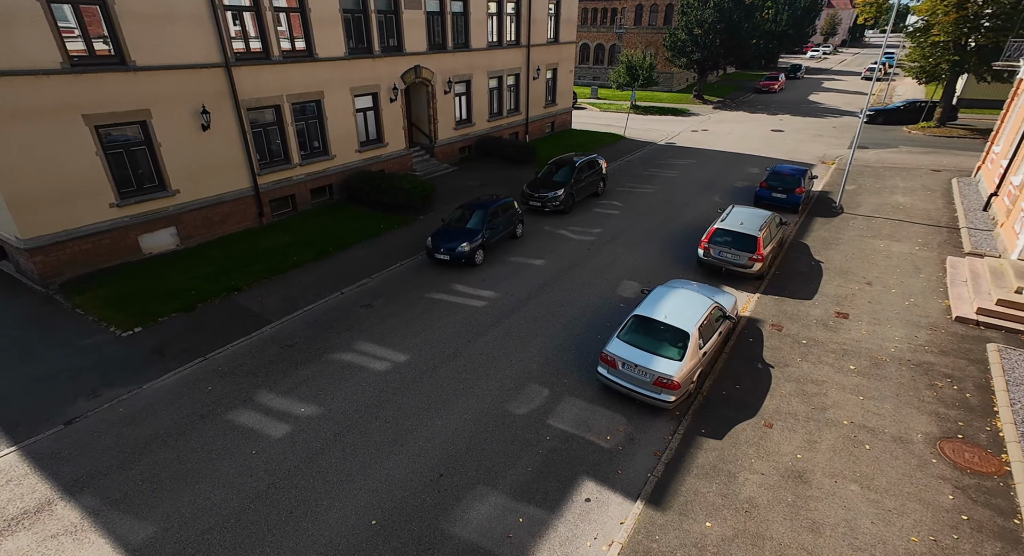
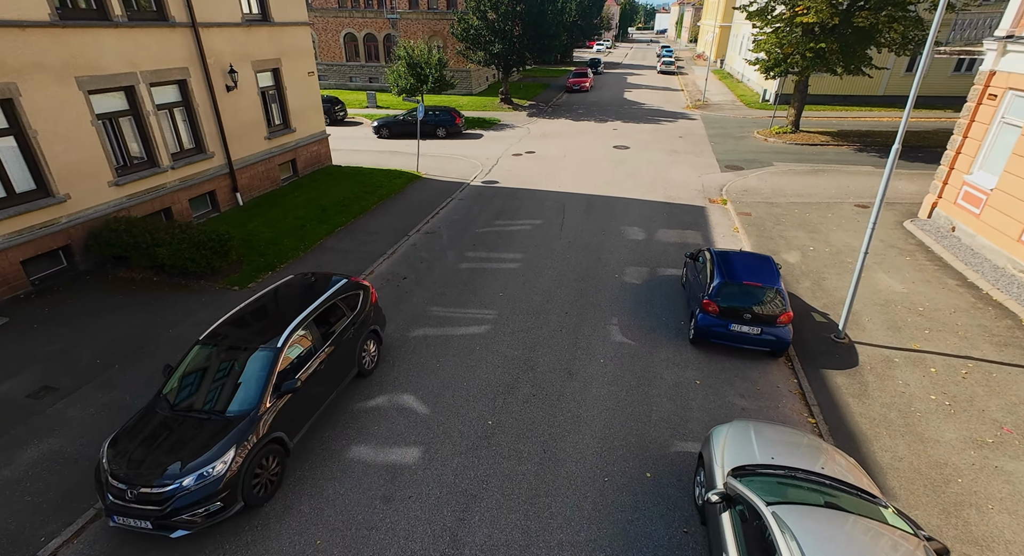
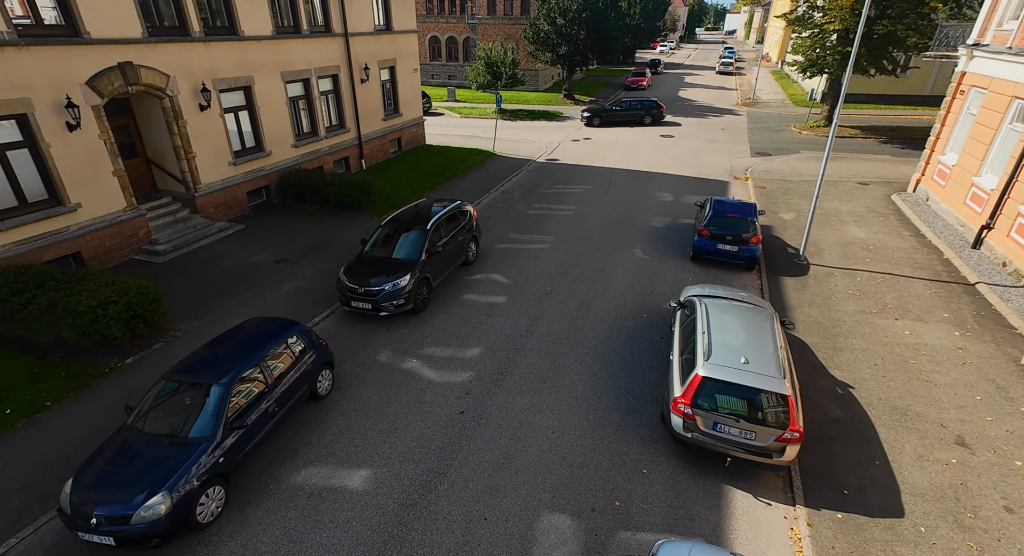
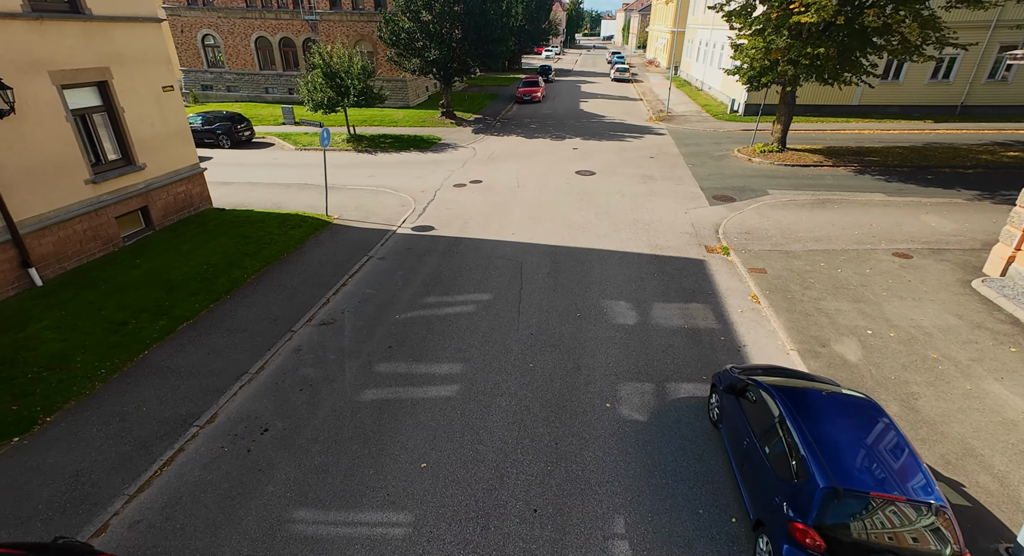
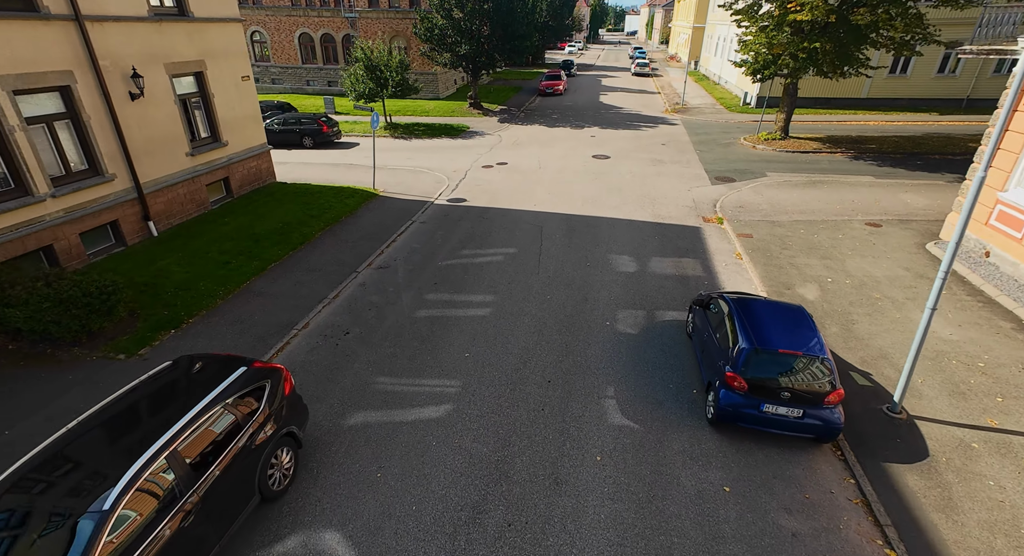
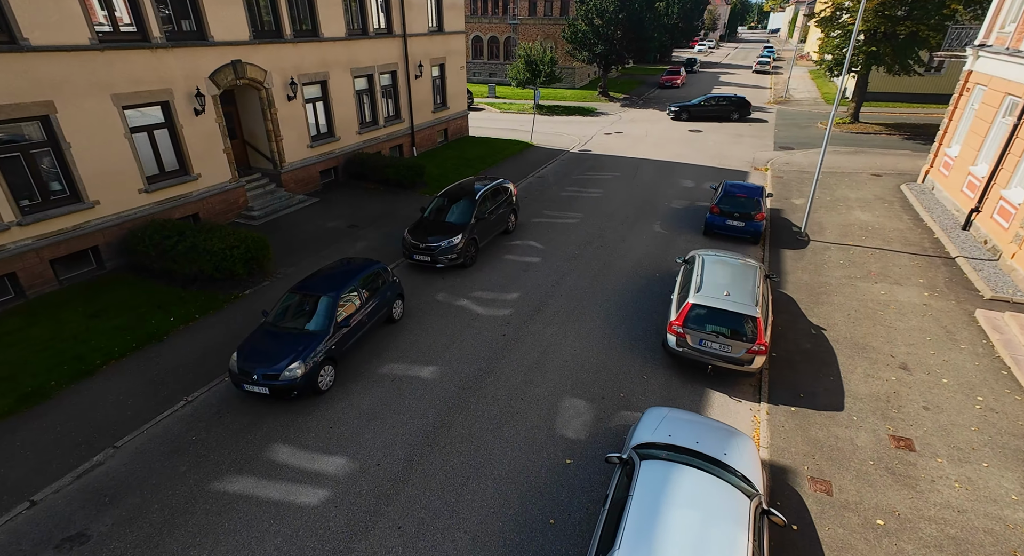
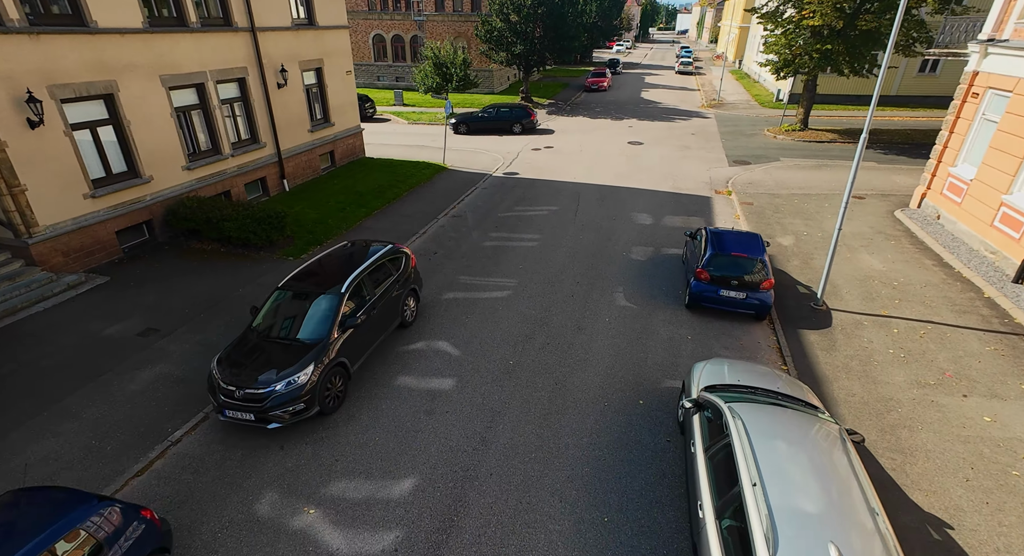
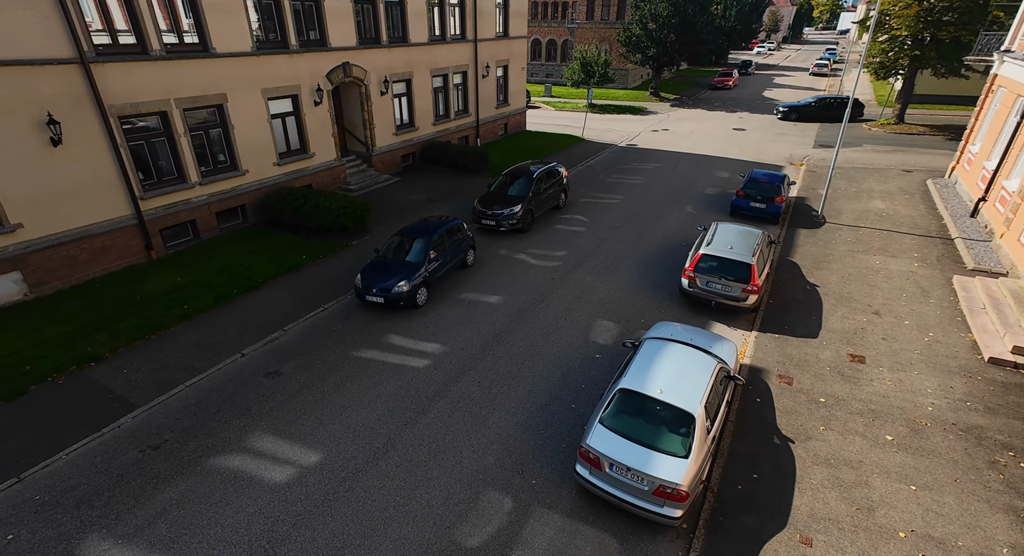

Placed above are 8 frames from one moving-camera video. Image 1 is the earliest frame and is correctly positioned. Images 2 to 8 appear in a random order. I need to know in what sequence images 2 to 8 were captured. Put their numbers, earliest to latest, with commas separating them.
8, 6, 3, 7, 2, 5, 4
